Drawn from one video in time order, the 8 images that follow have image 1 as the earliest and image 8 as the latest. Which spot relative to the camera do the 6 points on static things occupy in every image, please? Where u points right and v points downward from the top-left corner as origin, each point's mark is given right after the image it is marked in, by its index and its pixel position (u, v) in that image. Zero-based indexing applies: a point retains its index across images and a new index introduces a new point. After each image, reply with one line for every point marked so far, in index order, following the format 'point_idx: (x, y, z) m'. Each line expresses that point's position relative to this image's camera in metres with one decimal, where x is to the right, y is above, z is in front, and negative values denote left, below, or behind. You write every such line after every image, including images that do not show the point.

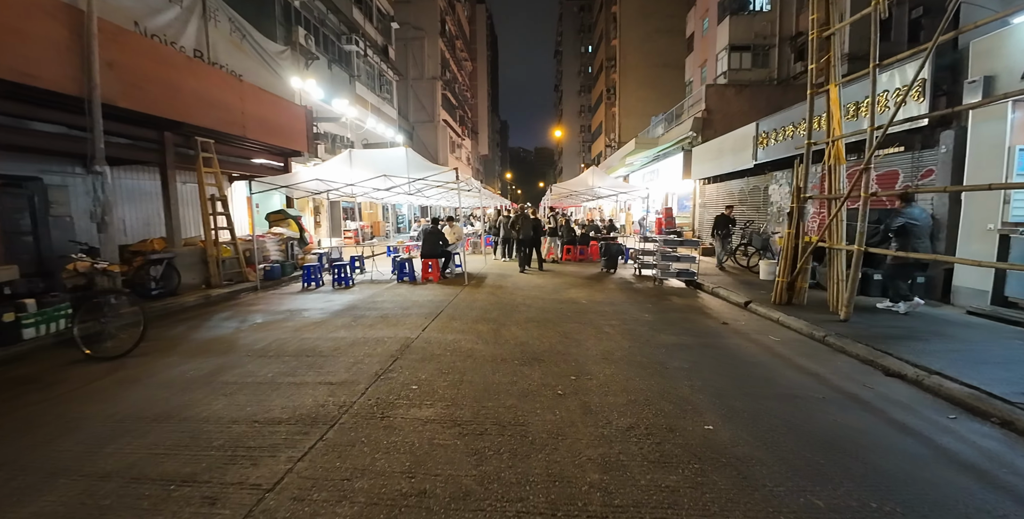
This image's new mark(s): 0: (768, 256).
0: (+7.2, +0.1, +10.8) m
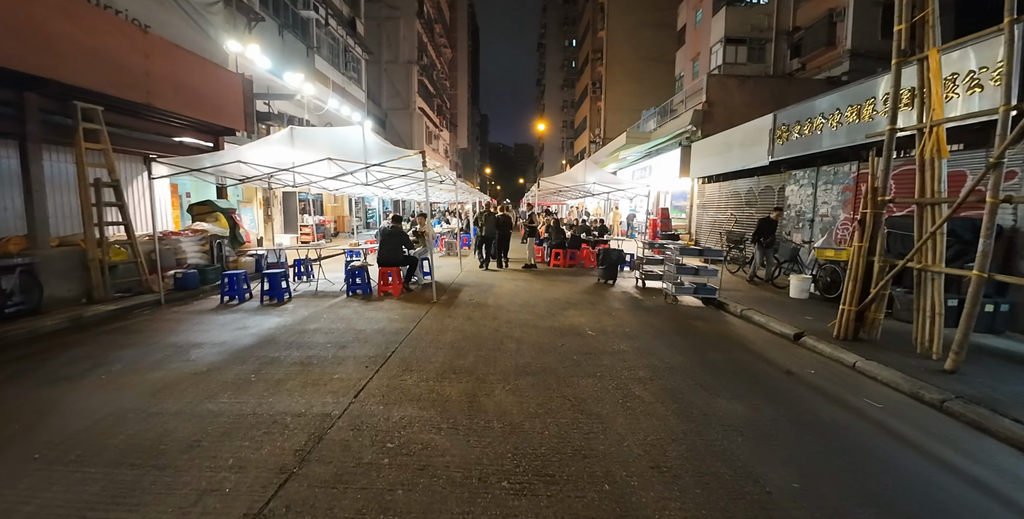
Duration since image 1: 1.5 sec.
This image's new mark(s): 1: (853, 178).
0: (+6.8, -0.2, +9.2) m
1: (+8.3, +2.0, +9.3) m
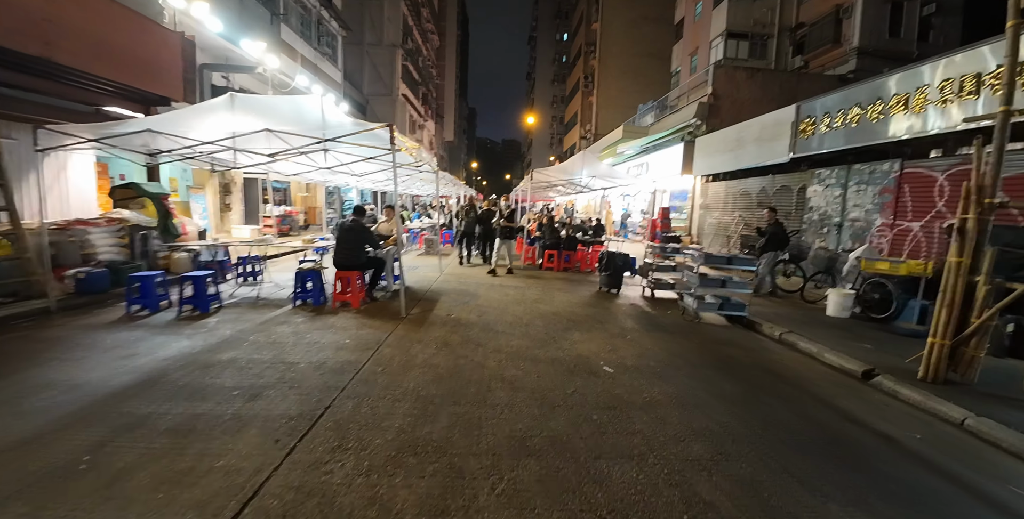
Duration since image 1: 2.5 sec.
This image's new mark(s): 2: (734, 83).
0: (+6.6, -0.5, +7.9) m
1: (+8.1, +1.7, +8.2) m
2: (+8.8, +7.0, +15.2) m
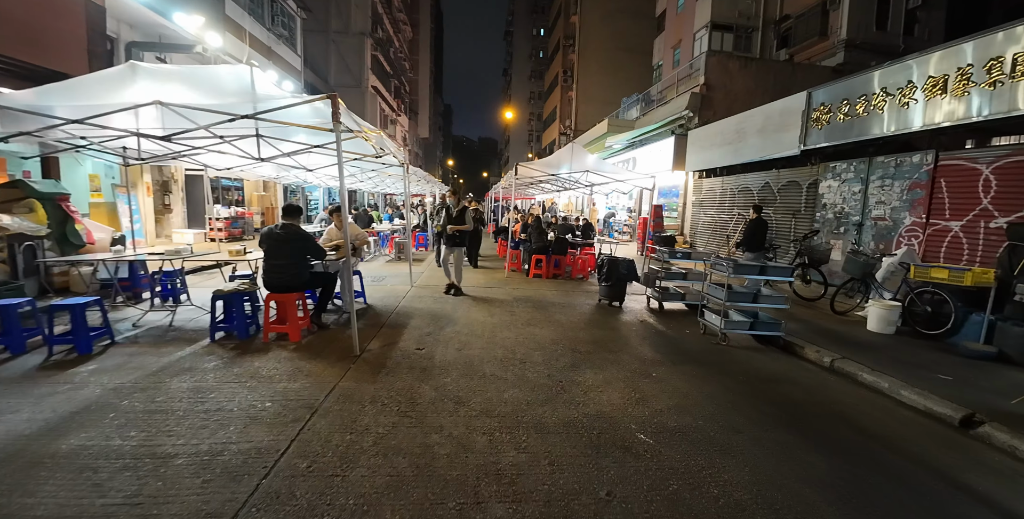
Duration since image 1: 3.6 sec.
0: (+6.3, -0.6, +6.9) m
1: (+7.8, +1.6, +7.2) m
2: (+8.0, +6.9, +14.3) m
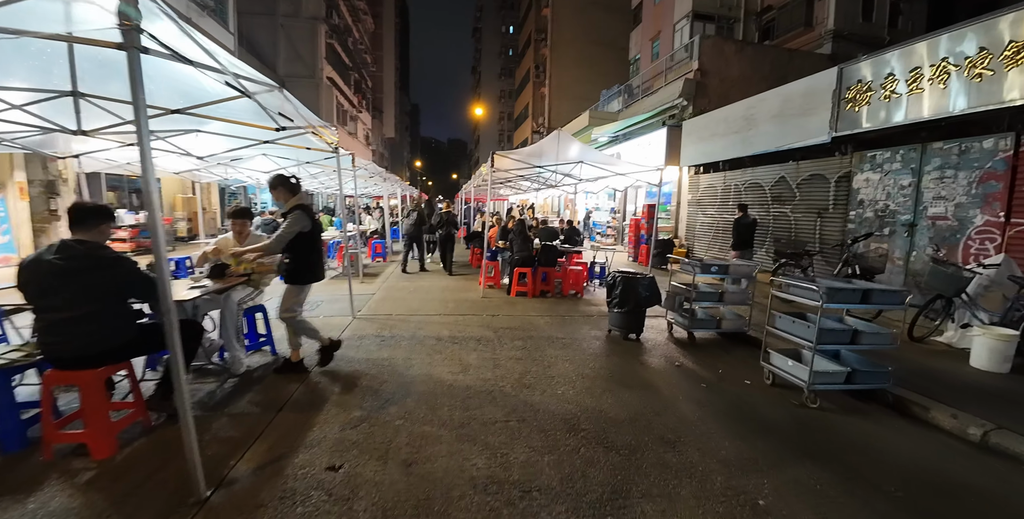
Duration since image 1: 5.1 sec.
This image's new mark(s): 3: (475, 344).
0: (+6.1, -0.7, +5.4) m
1: (+7.5, +1.5, +5.8) m
2: (+7.1, +6.8, +12.9) m
3: (-0.4, -1.0, +4.8) m
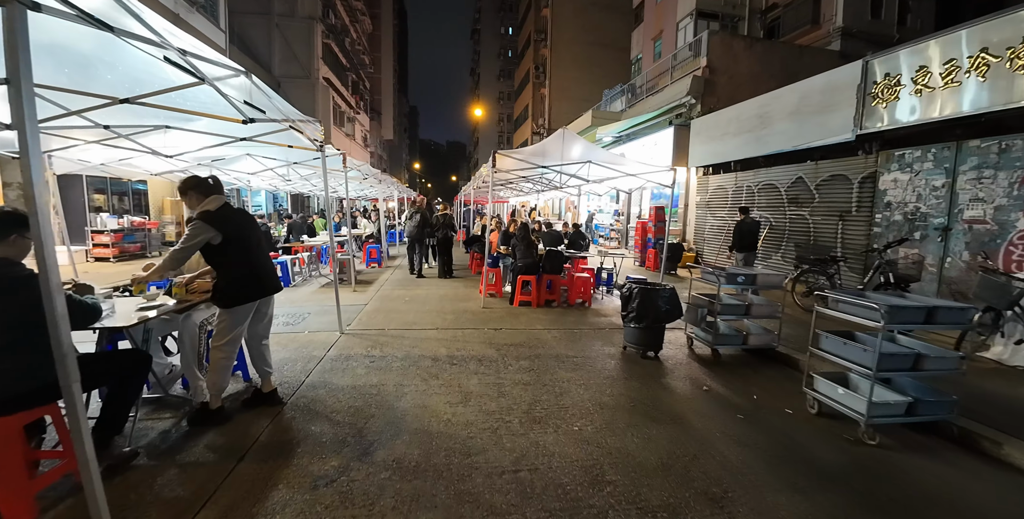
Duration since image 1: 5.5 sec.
0: (+6.1, -0.8, +4.9) m
1: (+7.5, +1.4, +5.3) m
2: (+7.1, +6.6, +12.4) m
3: (-0.4, -1.2, +4.2) m
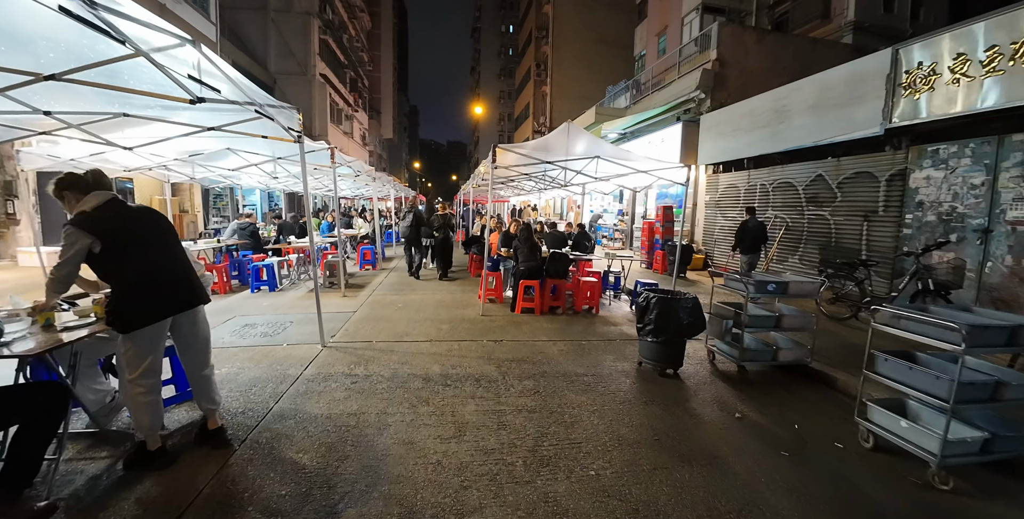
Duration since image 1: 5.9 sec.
0: (+6.1, -0.9, +4.4) m
1: (+7.6, +1.4, +4.8) m
2: (+7.1, +6.6, +11.9) m
3: (-0.3, -1.2, +3.7) m
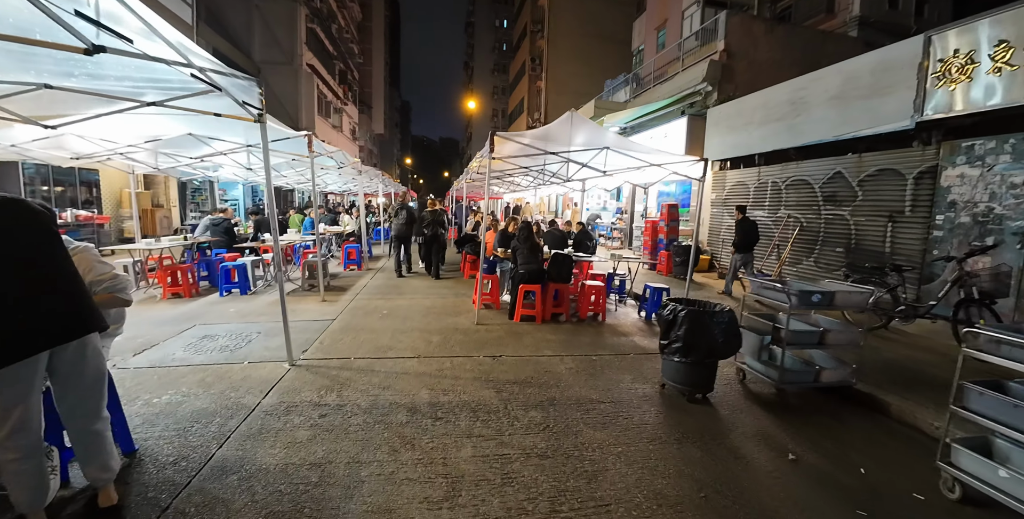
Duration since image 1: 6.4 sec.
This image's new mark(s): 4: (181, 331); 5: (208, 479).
0: (+6.2, -1.0, +3.9) m
1: (+7.6, +1.3, +4.3) m
2: (+7.0, +6.5, +11.4) m
3: (-0.3, -1.3, +3.1) m
4: (-4.3, -0.9, +5.0) m
5: (-1.8, -1.3, +2.3) m
